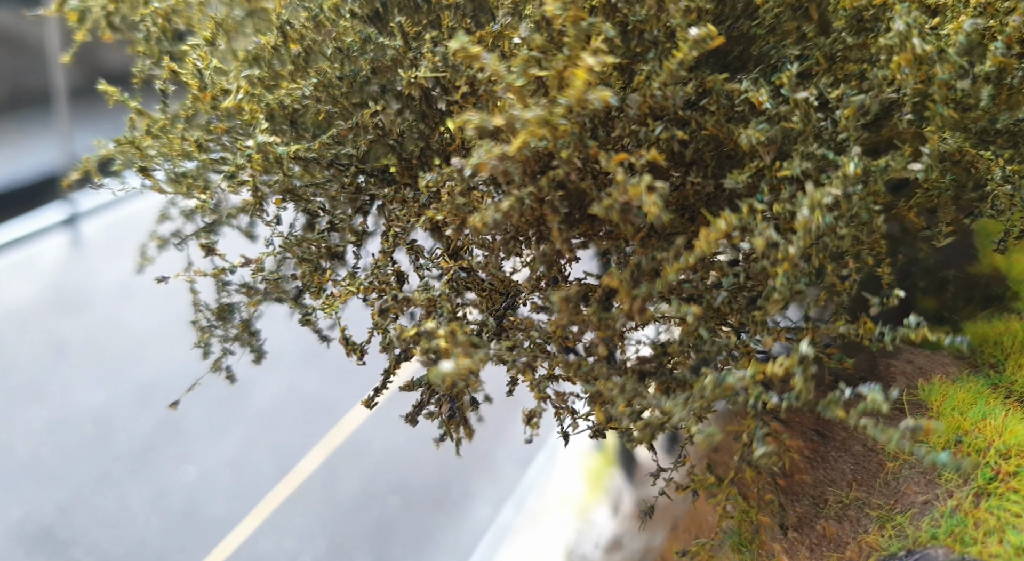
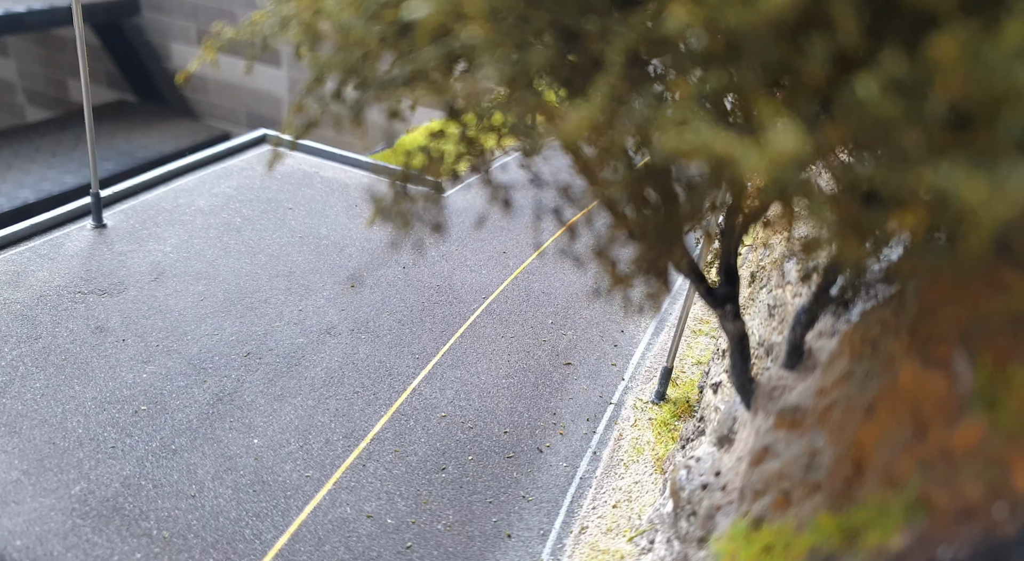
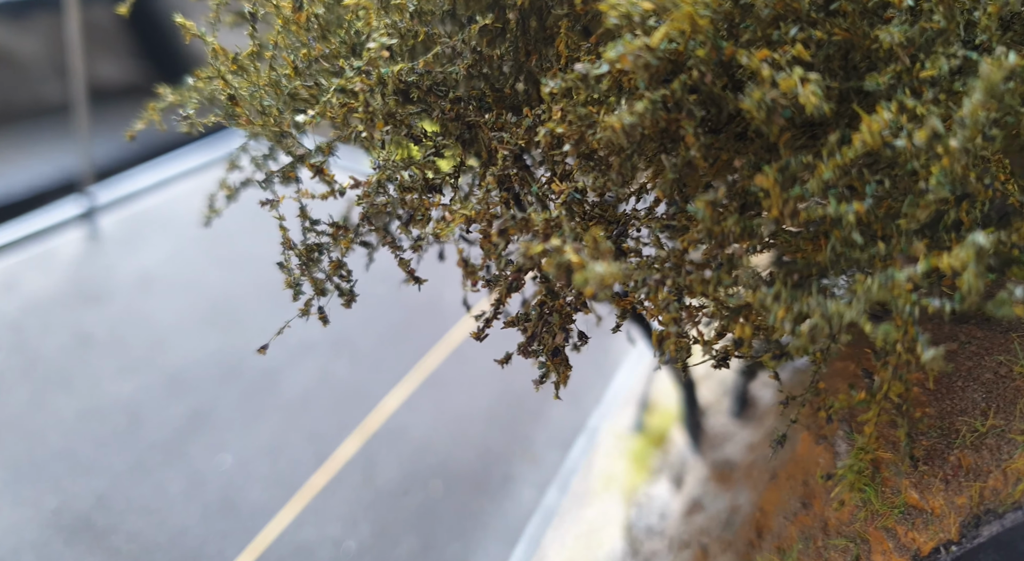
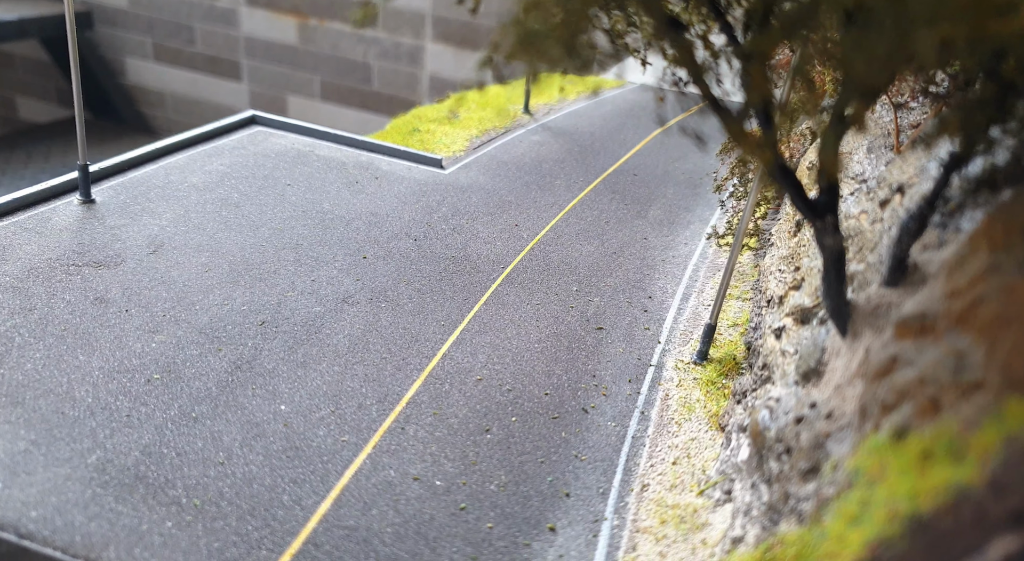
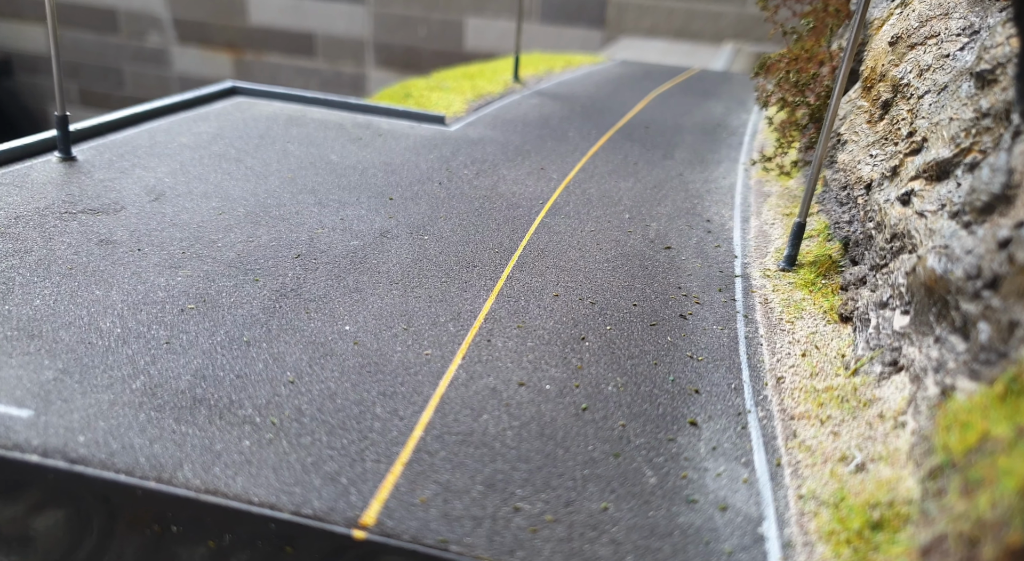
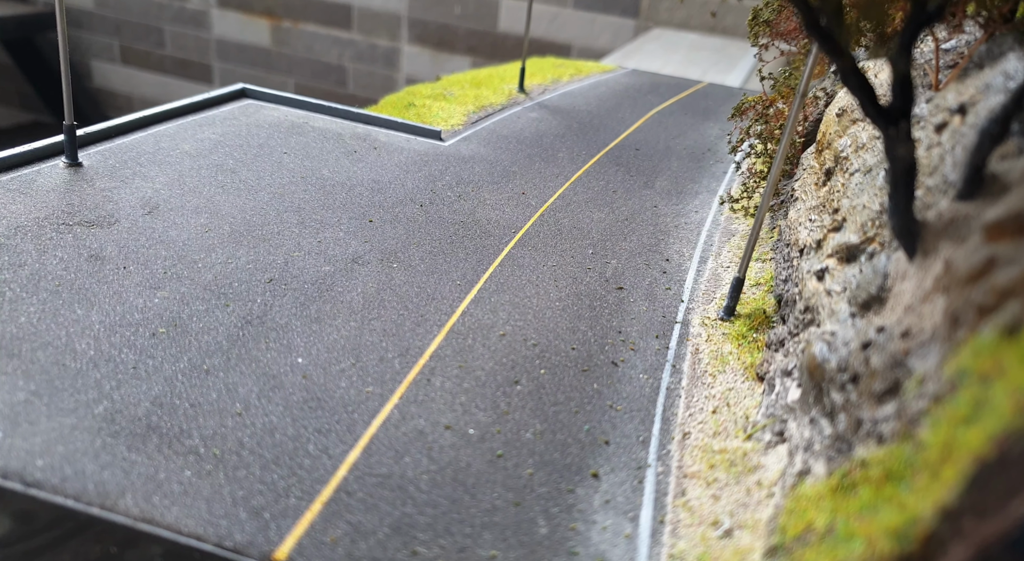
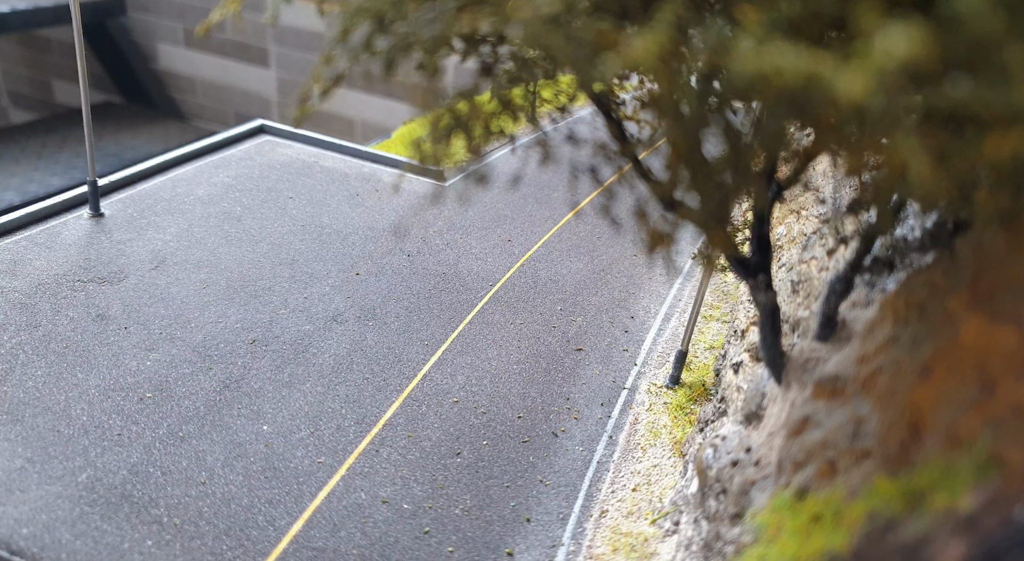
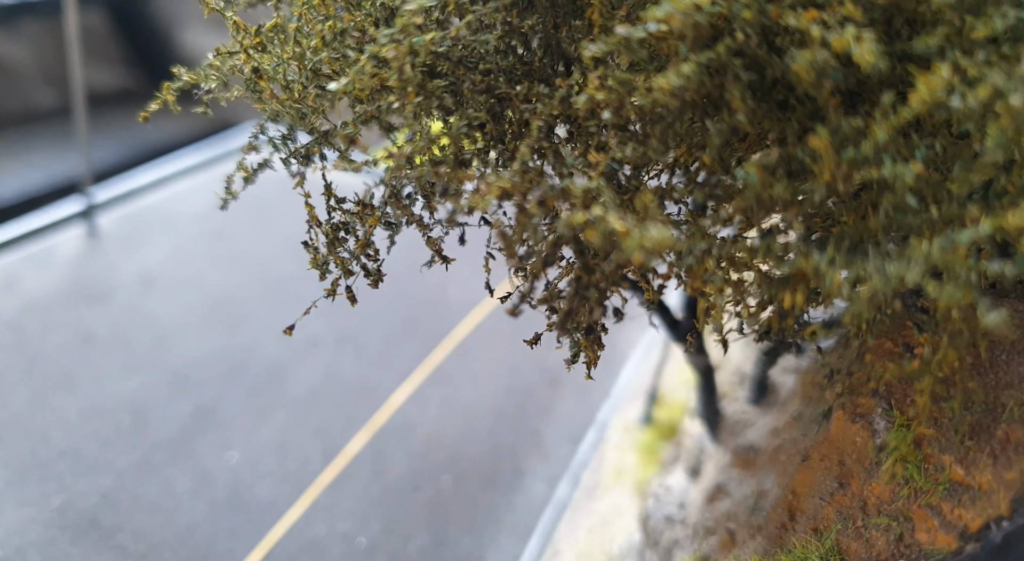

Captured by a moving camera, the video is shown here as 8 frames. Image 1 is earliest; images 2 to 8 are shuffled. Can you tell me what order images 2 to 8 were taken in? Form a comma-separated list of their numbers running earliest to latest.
3, 8, 2, 7, 4, 6, 5
